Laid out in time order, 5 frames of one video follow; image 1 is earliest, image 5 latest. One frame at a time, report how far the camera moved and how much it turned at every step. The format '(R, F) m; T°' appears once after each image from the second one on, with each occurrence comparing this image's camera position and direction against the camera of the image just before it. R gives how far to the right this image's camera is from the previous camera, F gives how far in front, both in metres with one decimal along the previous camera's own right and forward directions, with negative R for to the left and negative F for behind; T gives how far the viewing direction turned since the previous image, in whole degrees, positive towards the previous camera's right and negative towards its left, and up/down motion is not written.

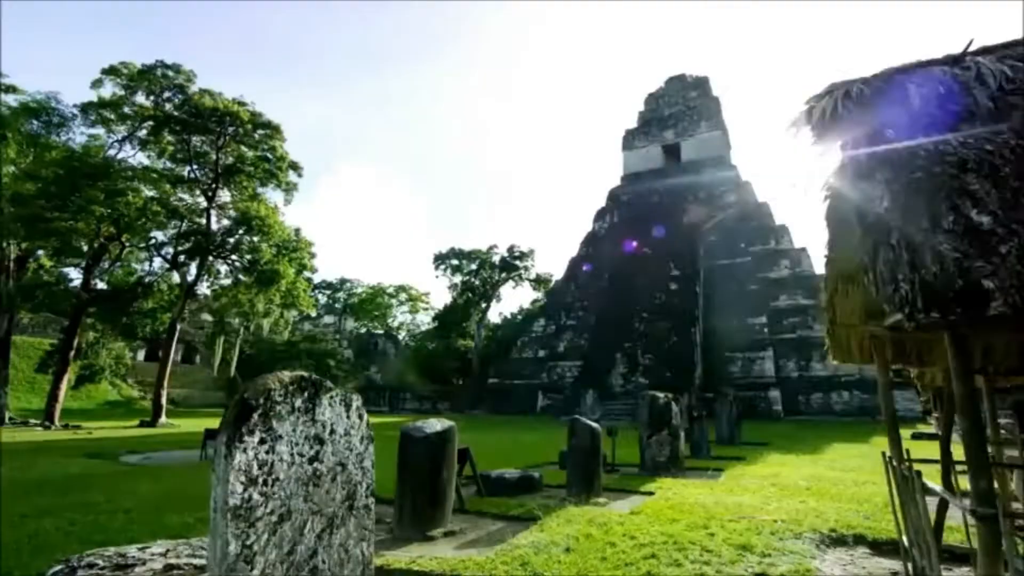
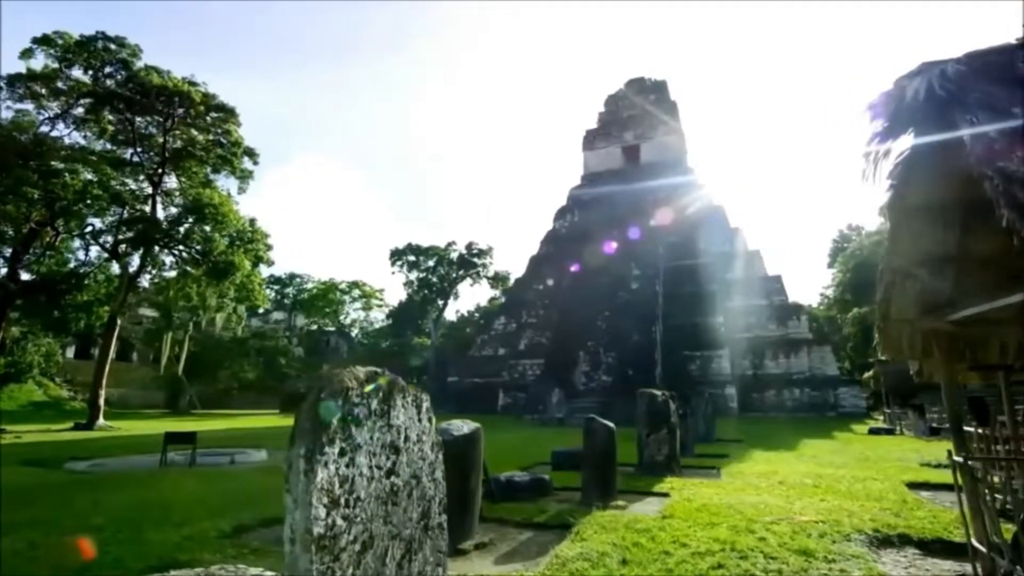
(-0.5, +0.4) m; +5°
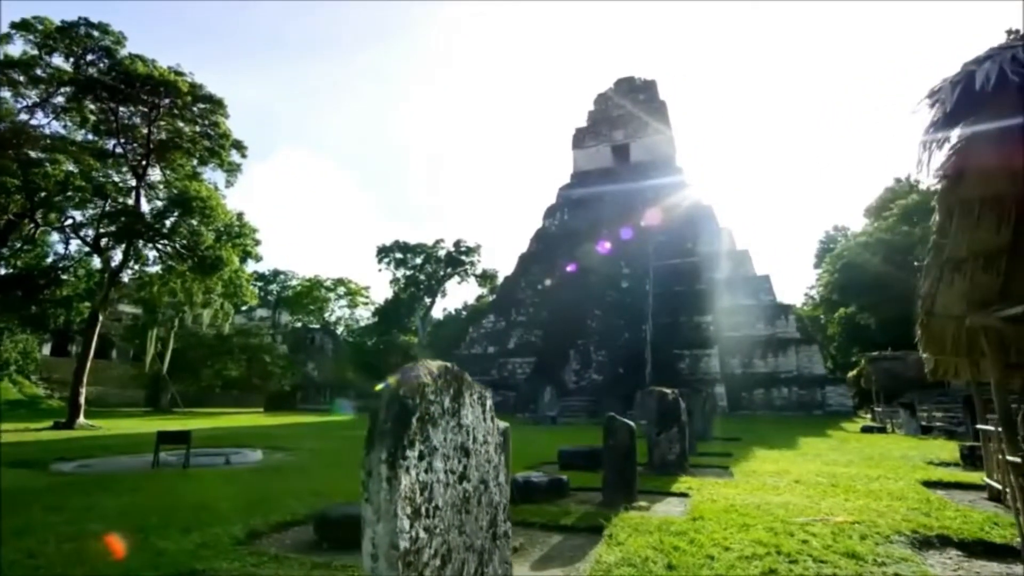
(-0.3, +0.2) m; +2°
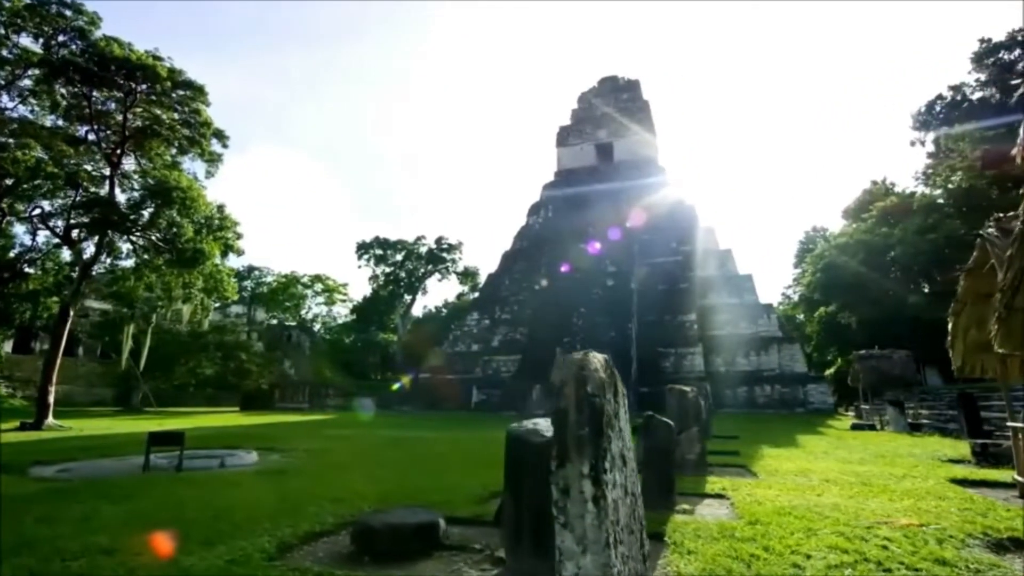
(-0.5, +0.3) m; +3°
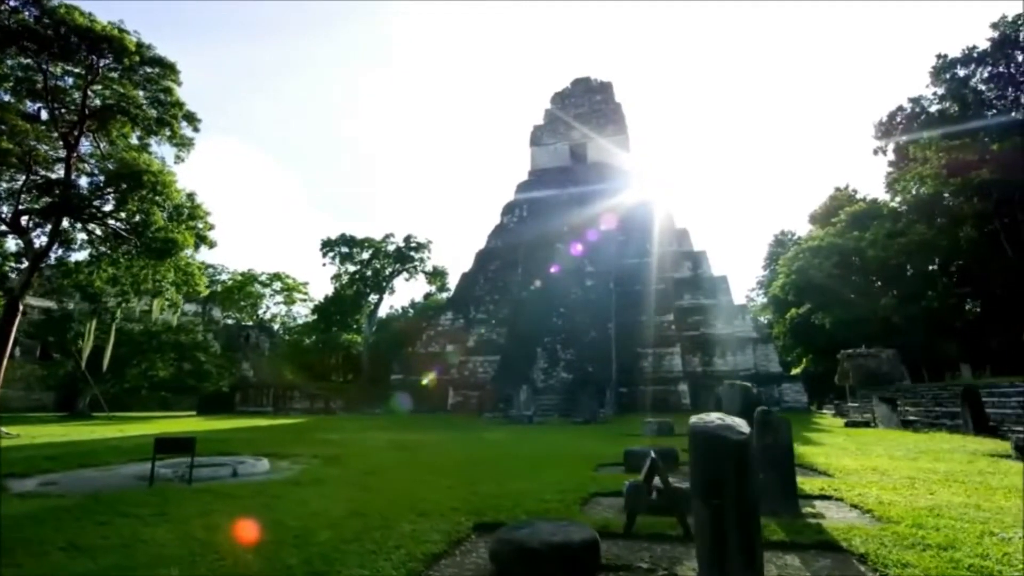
(-1.0, +0.6) m; +5°
